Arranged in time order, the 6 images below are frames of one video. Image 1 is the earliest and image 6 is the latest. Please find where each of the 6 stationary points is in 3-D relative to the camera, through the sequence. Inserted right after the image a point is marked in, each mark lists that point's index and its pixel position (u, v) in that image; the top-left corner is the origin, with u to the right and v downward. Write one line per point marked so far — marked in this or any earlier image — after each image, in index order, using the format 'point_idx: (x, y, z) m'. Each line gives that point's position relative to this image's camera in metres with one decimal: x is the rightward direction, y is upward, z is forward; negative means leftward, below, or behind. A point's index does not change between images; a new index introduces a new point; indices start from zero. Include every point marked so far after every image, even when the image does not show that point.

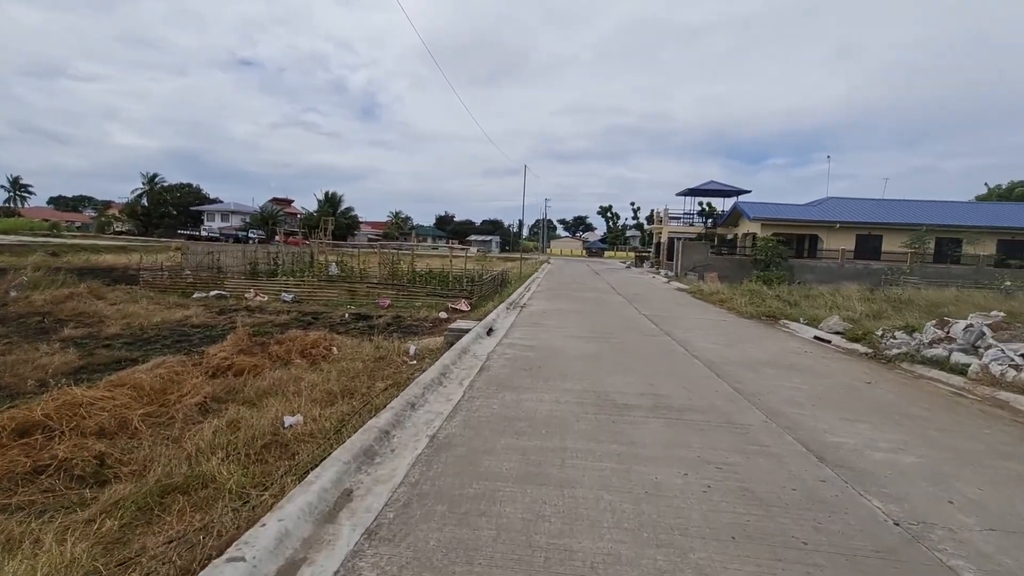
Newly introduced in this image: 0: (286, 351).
0: (-3.8, -1.1, +8.0) m
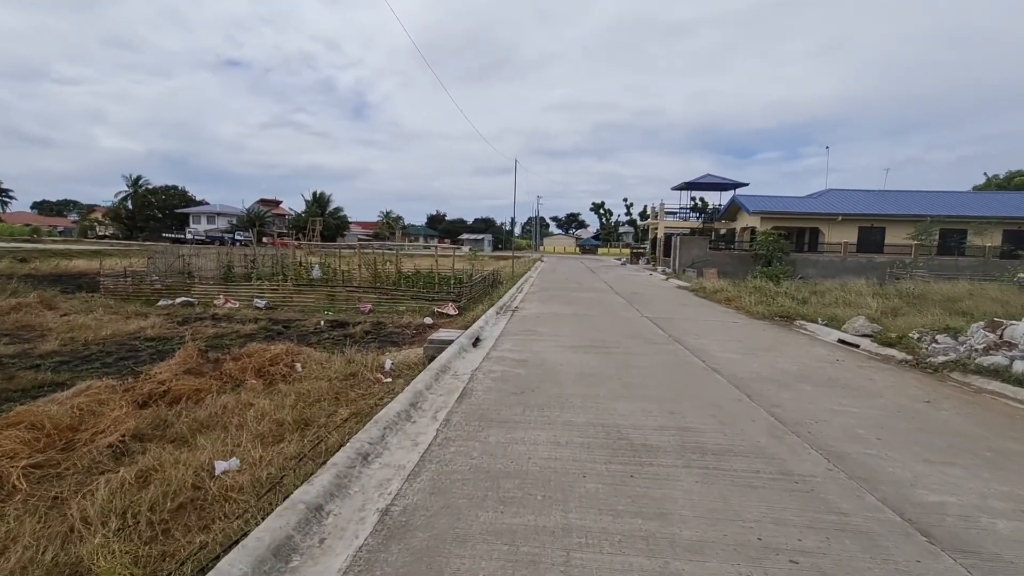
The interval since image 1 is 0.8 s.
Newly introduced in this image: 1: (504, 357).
0: (-3.9, -1.2, +6.9) m
1: (-0.1, -0.9, +6.4) m
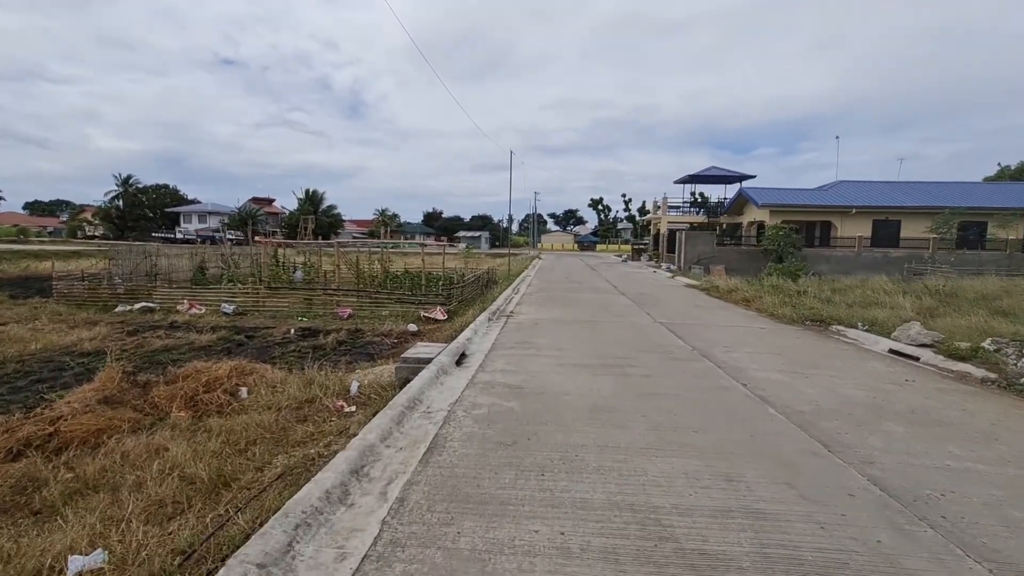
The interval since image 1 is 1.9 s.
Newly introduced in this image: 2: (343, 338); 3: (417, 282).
0: (-4.0, -1.3, +5.6) m
1: (-0.2, -1.0, +5.1) m
2: (-3.4, -1.0, +9.7) m
3: (-3.0, +0.2, +15.5) m
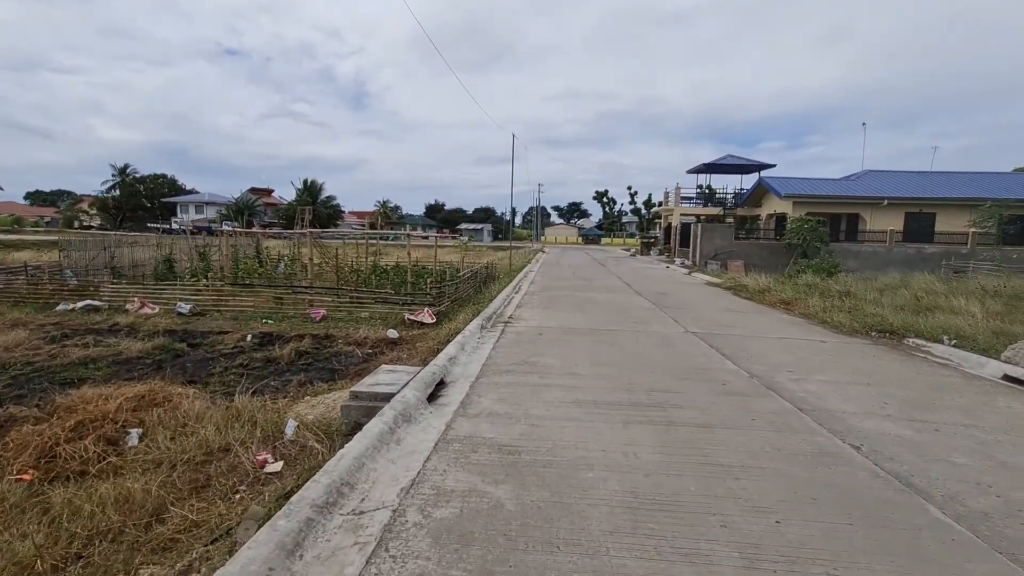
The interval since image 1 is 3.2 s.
0: (-4.1, -1.3, +3.9) m
1: (-0.3, -1.1, +3.4) m
2: (-3.4, -1.0, +8.0) m
3: (-3.0, +0.3, +13.8) m
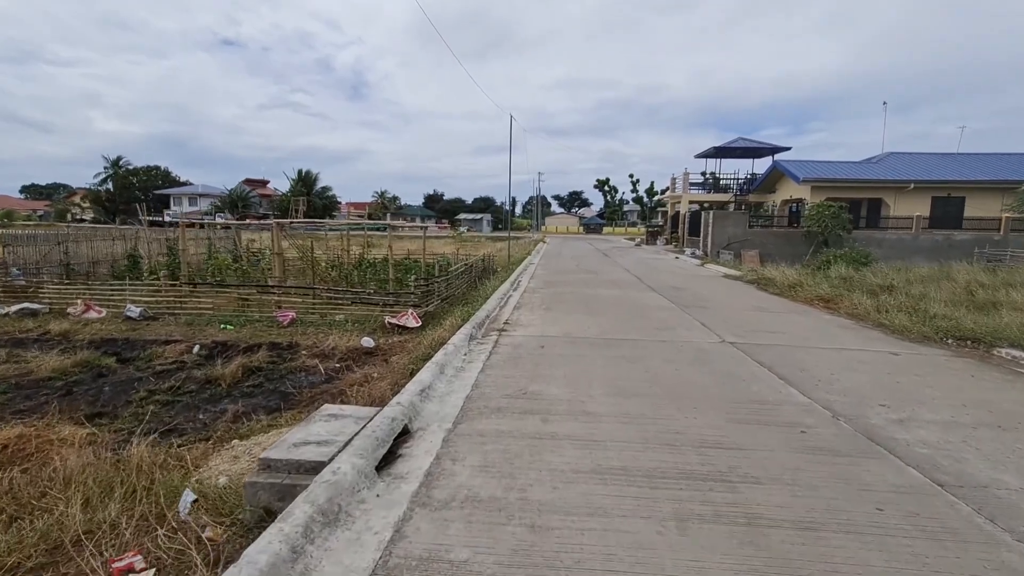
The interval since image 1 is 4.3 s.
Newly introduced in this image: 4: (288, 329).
0: (-4.1, -1.4, +2.6) m
1: (-0.3, -1.1, +2.0) m
2: (-3.5, -1.0, +6.6) m
3: (-3.1, +0.4, +12.4) m
4: (-4.0, -0.7, +8.6) m
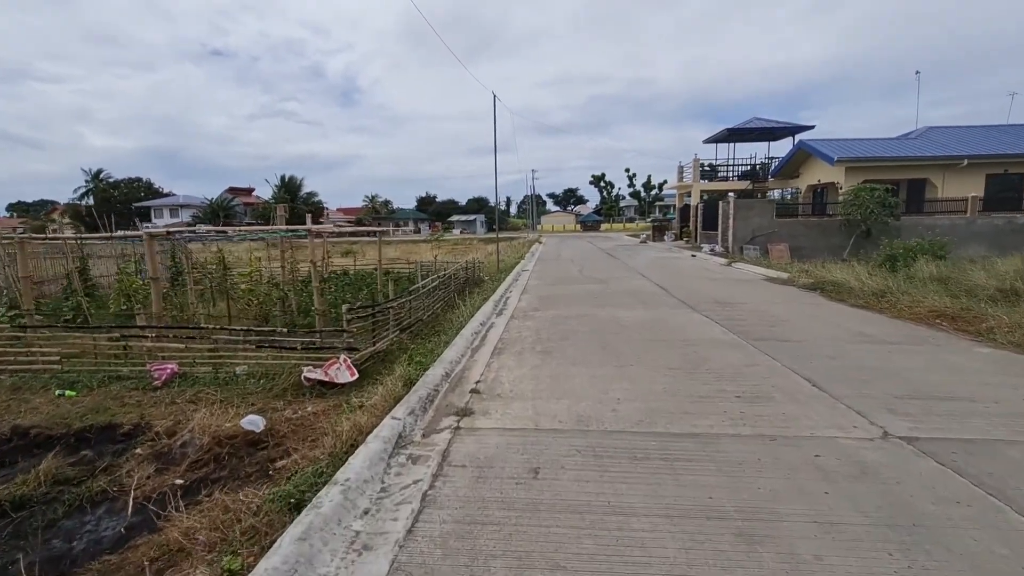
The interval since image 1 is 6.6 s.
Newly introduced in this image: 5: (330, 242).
0: (-4.3, -2.0, -0.3) m
1: (-0.5, -1.5, -0.8) m
2: (-3.7, -1.5, +3.7) m
3: (-3.4, -0.1, +9.5) m
4: (-4.2, -1.2, +5.7) m
5: (-6.9, +1.7, +18.2) m
